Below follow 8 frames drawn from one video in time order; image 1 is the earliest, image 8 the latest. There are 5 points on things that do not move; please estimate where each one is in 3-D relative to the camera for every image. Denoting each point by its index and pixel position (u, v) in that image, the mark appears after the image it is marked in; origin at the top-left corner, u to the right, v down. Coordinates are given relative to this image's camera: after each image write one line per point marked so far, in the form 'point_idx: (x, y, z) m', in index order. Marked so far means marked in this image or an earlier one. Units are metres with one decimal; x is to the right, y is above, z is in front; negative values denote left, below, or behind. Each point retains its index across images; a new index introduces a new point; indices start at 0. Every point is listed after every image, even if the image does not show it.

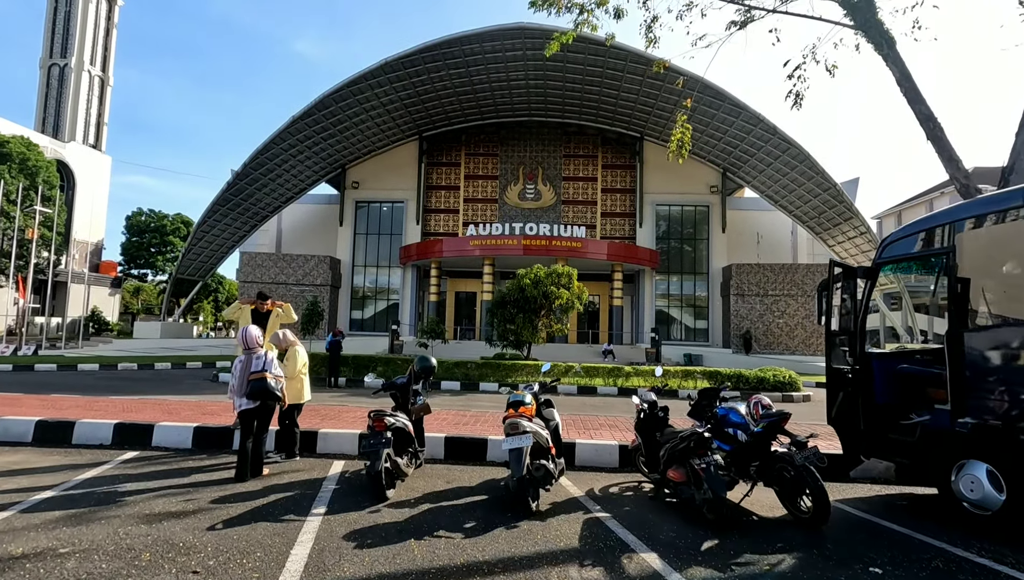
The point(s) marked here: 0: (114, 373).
0: (-11.7, -2.5, +15.7) m
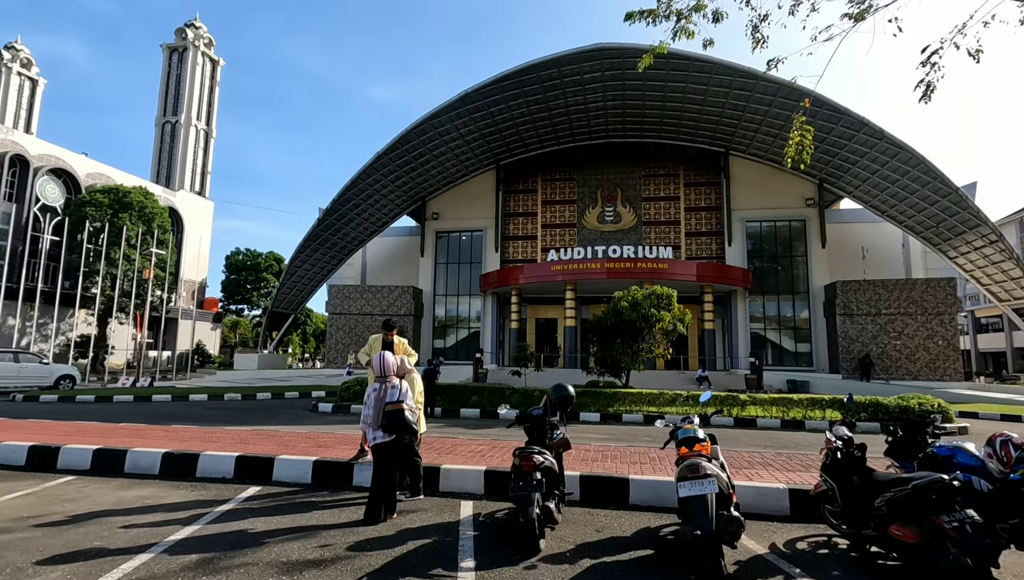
0: (-8.9, -3.5, +16.3) m
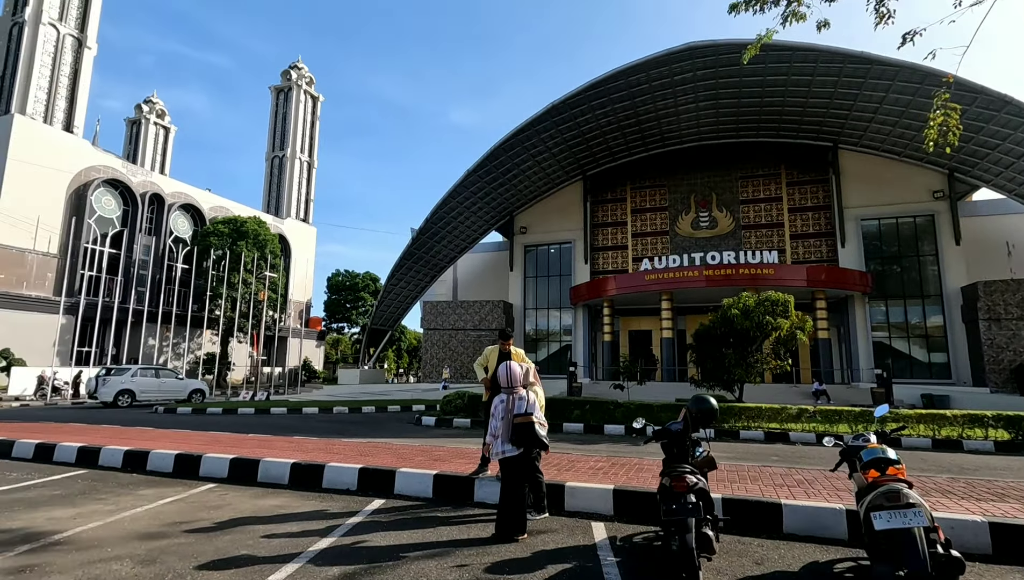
0: (-5.8, -4.0, +17.1) m
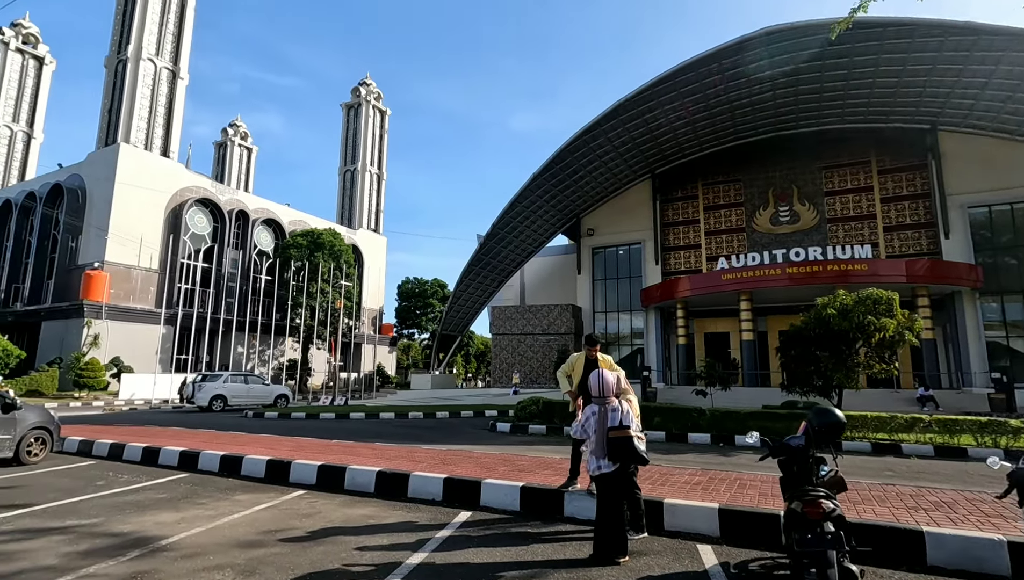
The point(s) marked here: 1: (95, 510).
0: (-3.4, -4.3, +17.3) m
1: (-4.3, -2.3, +5.6) m
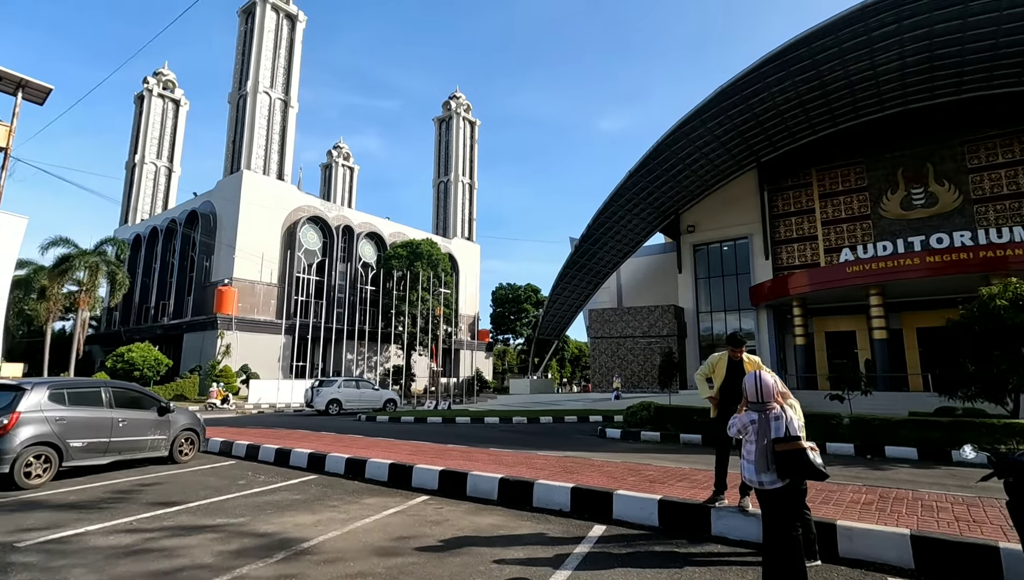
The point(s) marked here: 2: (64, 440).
0: (0.0, -4.4, +17.2) m
1: (-3.0, -2.4, +5.8) m
2: (-6.1, -2.0, +7.2) m
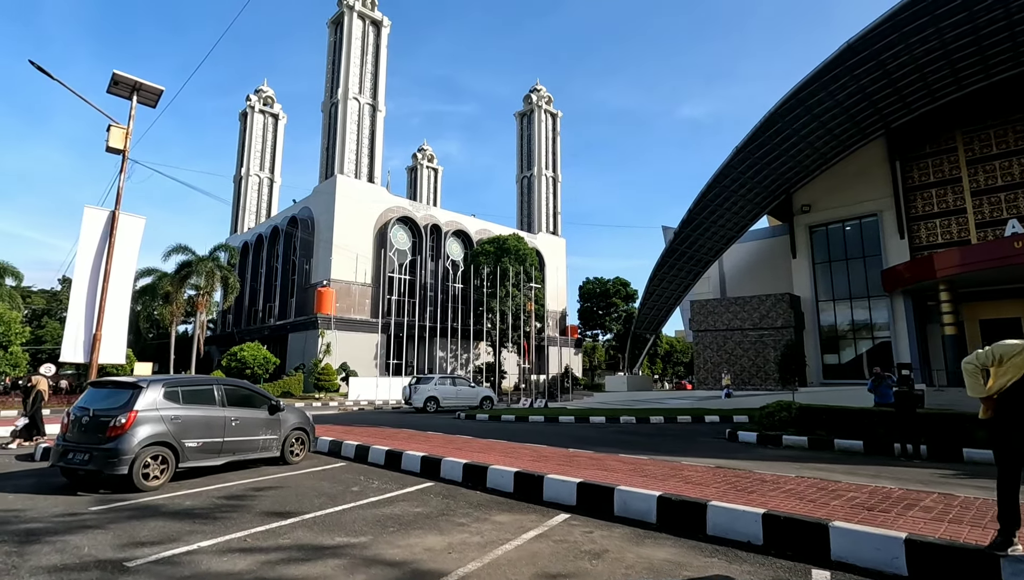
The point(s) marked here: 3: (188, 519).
0: (+3.2, -4.1, +15.9) m
1: (-1.4, -2.2, +5.1) m
2: (-4.3, -2.0, +6.9) m
3: (-3.2, -2.2, +5.2) m
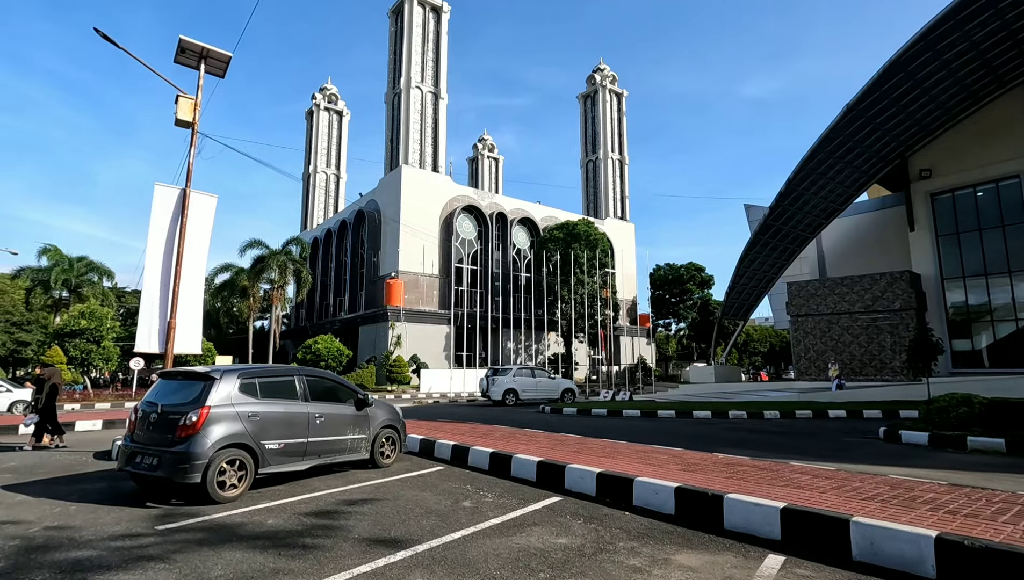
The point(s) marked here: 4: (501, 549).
0: (+5.8, -3.5, +14.0) m
1: (-0.1, -1.9, +3.7) m
2: (-2.8, -1.7, +5.8) m
3: (-1.8, -1.9, +4.0) m
4: (-0.1, -1.9, +4.0) m
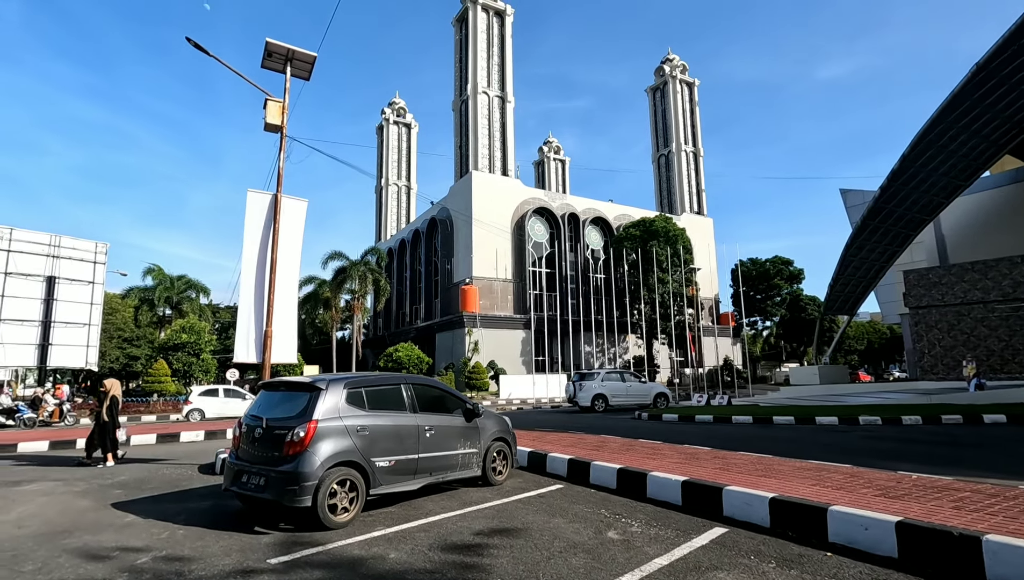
0: (+8.1, -3.2, +12.2) m
1: (+1.0, -1.8, +2.8) m
2: (-1.4, -1.6, +5.2) m
3: (-0.7, -1.9, +3.3) m
4: (+1.0, -1.8, +3.1) m
